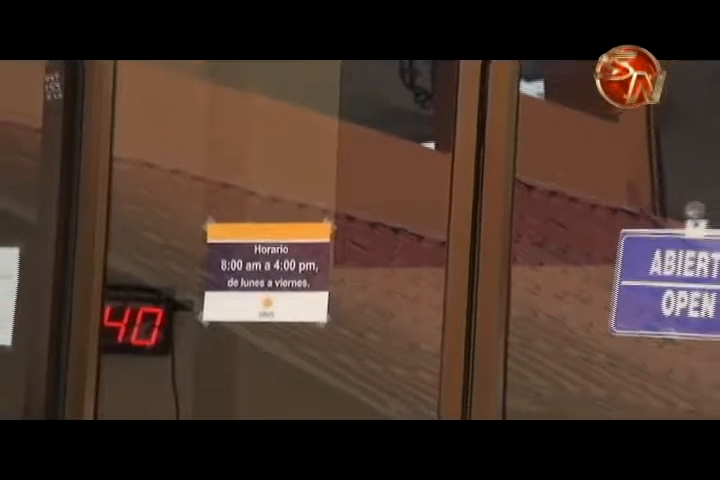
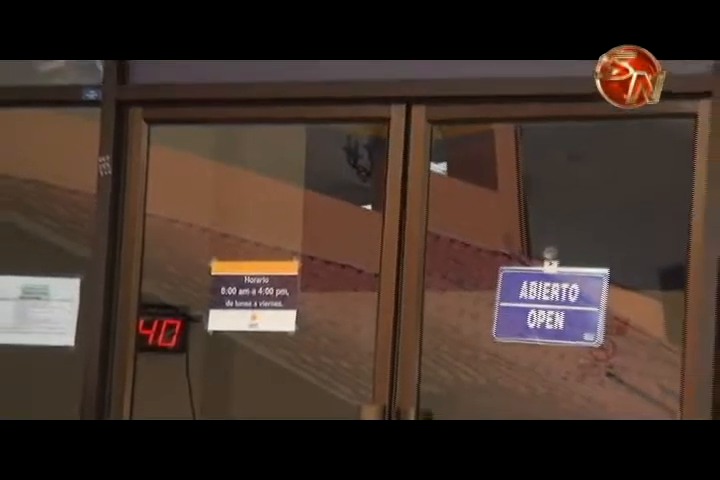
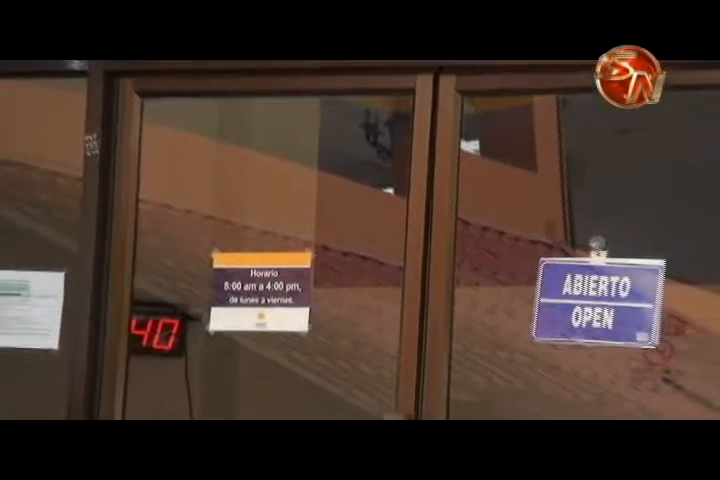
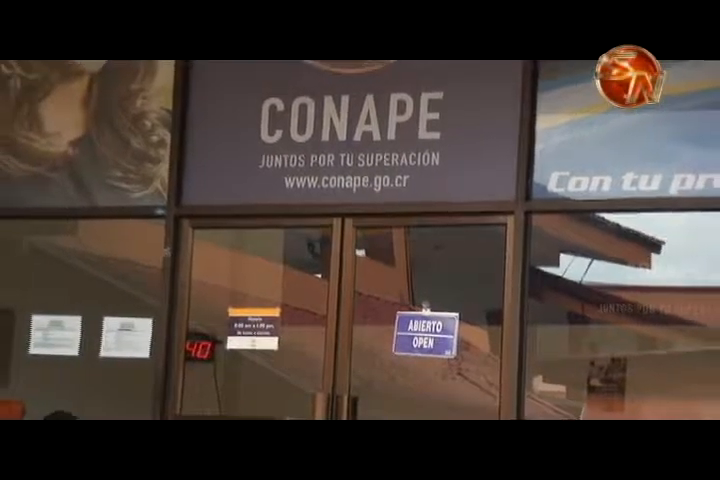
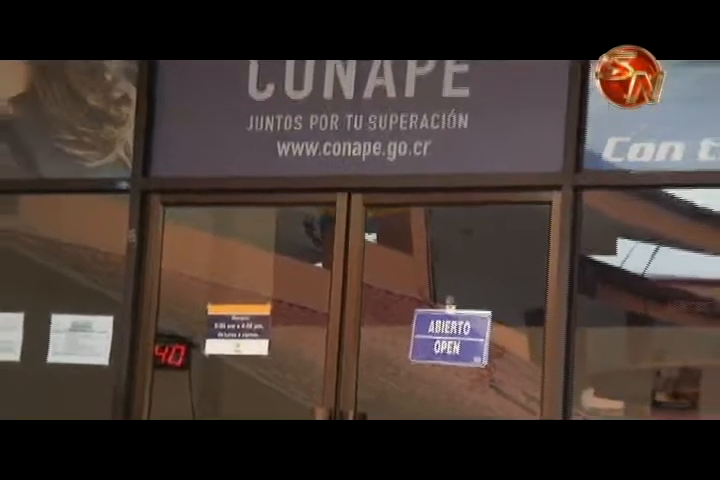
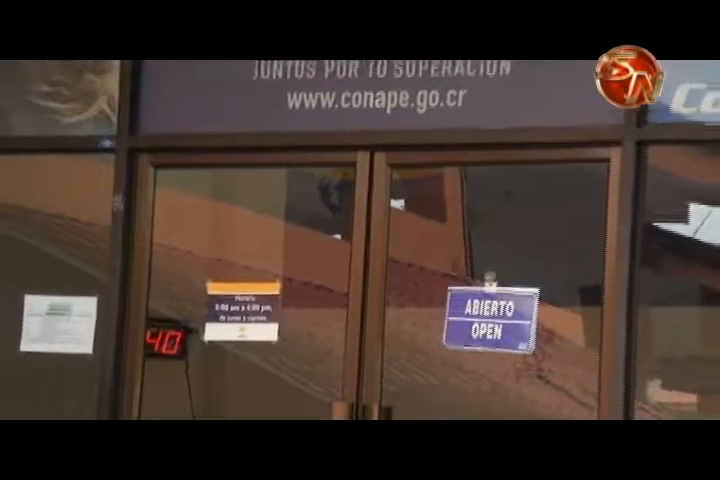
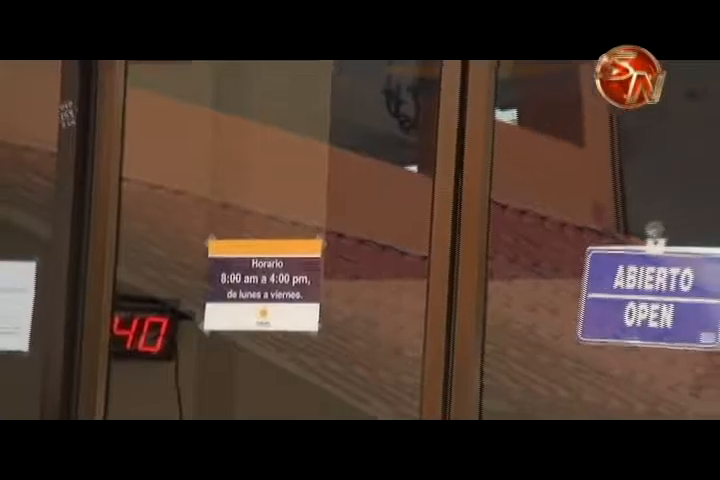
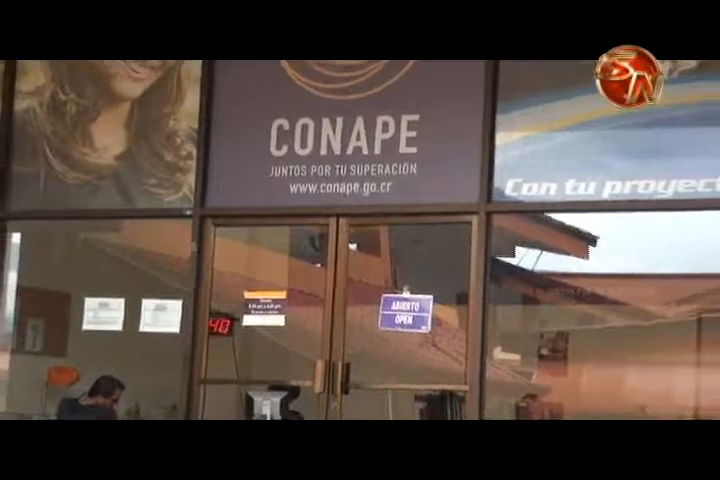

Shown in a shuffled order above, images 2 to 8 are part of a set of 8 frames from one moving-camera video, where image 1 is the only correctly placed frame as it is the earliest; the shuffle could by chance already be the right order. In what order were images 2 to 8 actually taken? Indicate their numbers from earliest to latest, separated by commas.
7, 3, 2, 6, 5, 4, 8
